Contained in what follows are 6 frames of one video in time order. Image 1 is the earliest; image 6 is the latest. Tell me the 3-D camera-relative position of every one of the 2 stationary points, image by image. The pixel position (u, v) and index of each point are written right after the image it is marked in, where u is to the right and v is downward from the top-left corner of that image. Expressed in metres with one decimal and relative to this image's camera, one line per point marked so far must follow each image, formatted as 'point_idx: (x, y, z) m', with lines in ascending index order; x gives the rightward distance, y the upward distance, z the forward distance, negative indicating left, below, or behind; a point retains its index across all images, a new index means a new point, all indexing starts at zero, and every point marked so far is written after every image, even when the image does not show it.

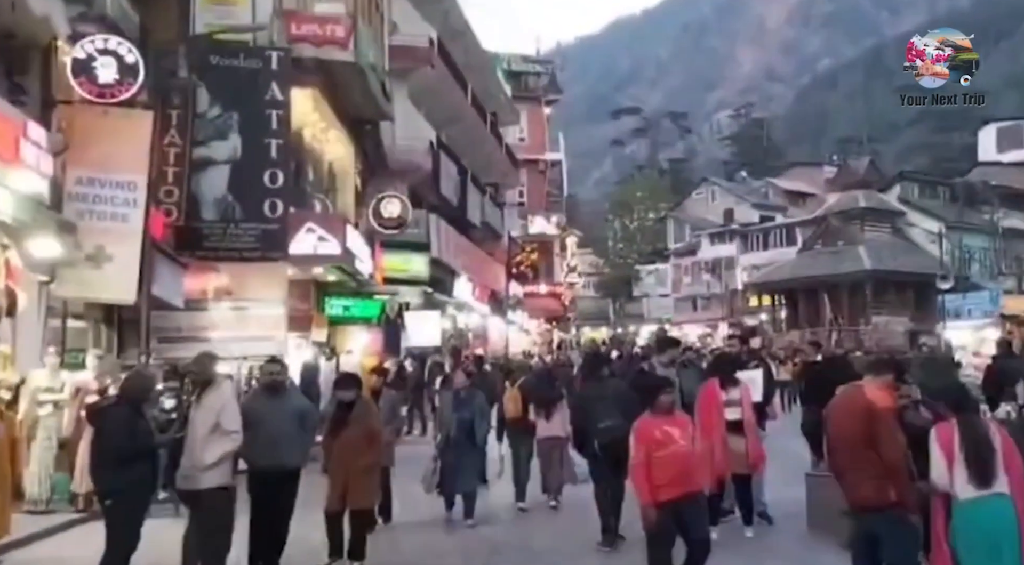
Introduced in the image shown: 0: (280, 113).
0: (-4.1, +3.0, +18.4) m
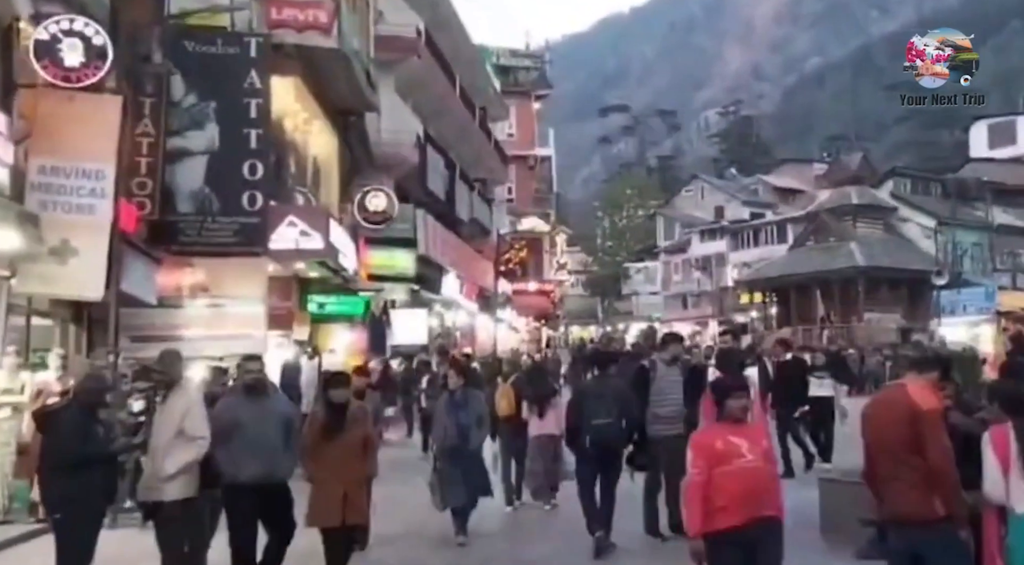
0: (-4.3, +3.1, +17.6) m
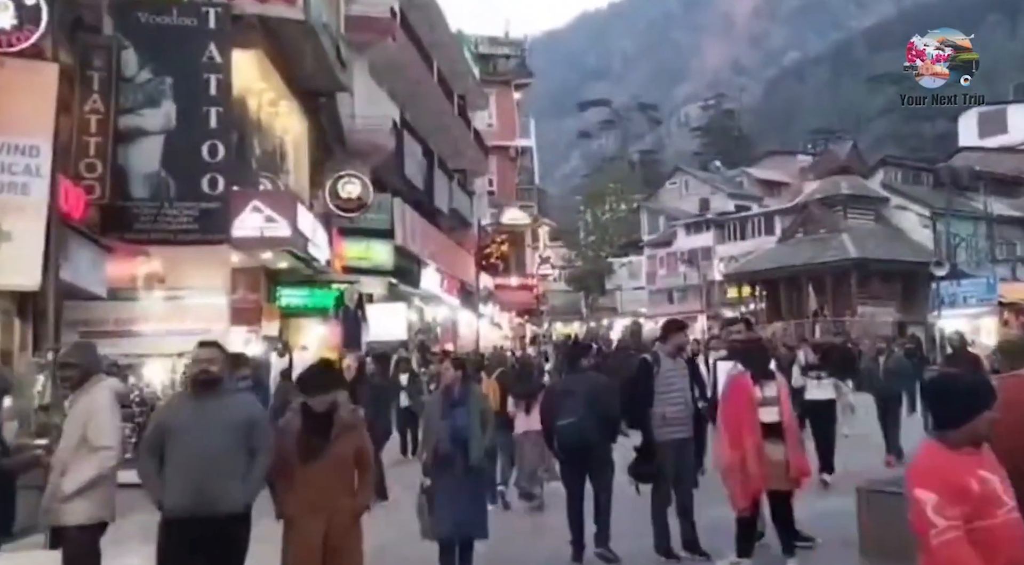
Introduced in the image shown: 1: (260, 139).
0: (-4.6, +3.2, +16.3) m
1: (-4.4, +2.5, +18.1) m
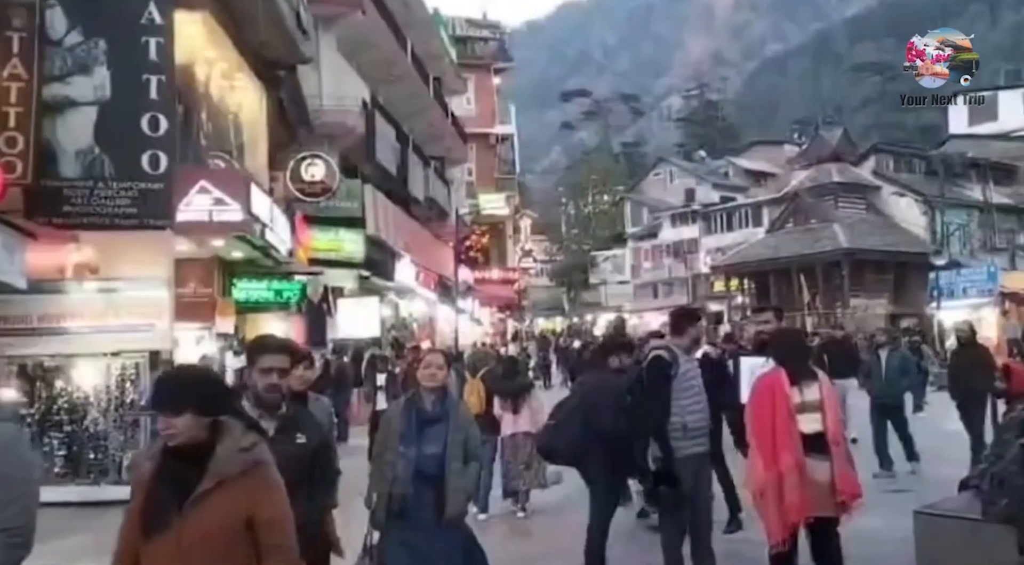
0: (-4.9, +3.3, +14.4) m
1: (-4.7, +2.6, +16.2) m
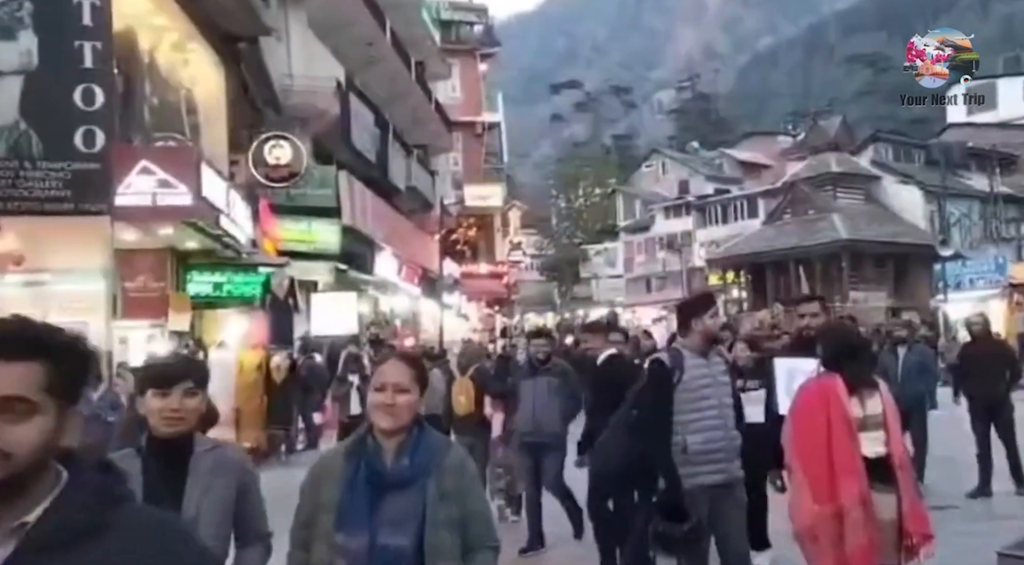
0: (-5.1, +3.4, +12.8) m
1: (-5.0, +2.7, +14.6) m
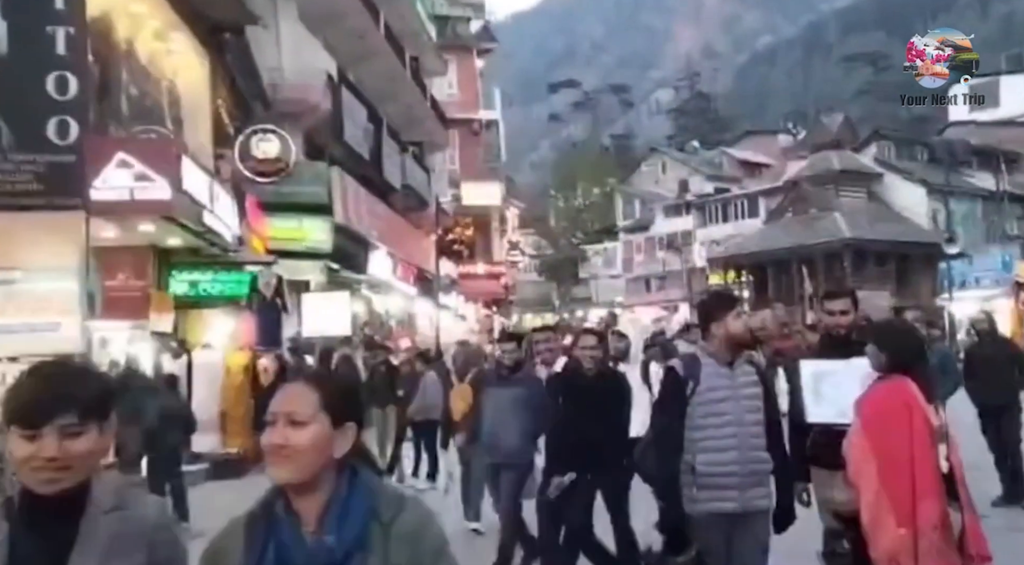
0: (-5.2, +3.5, +12.1) m
1: (-5.0, +2.8, +14.0) m
